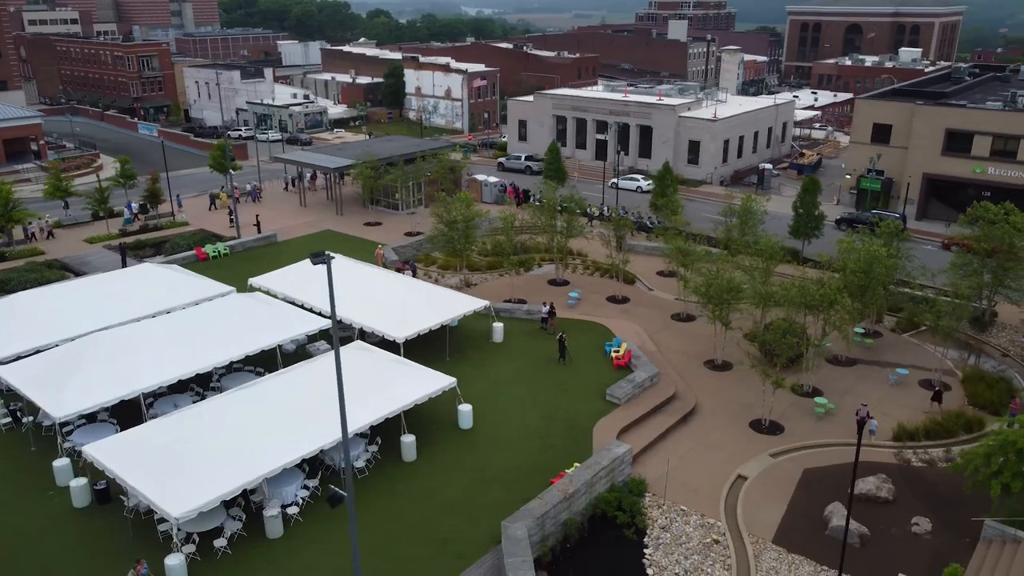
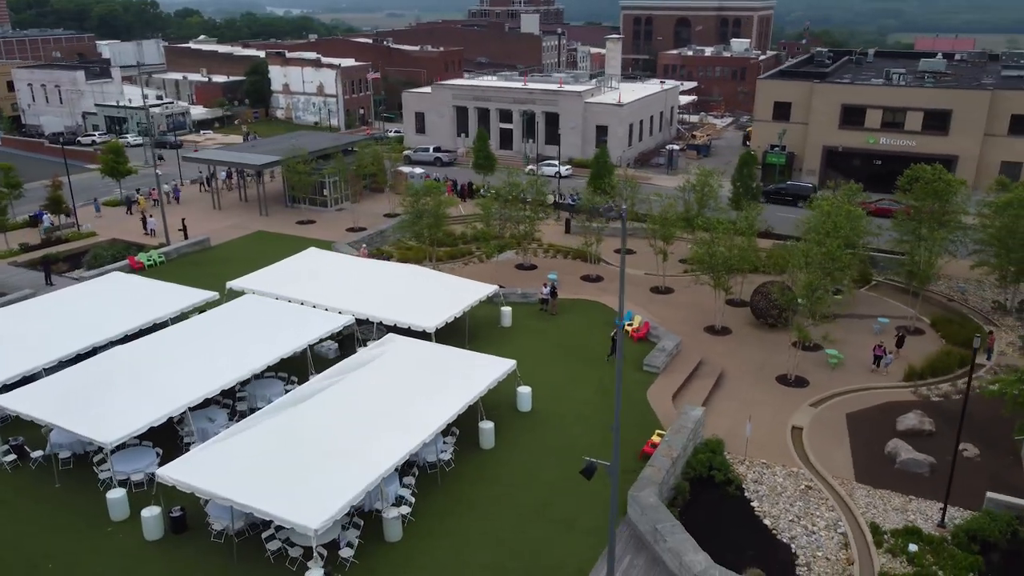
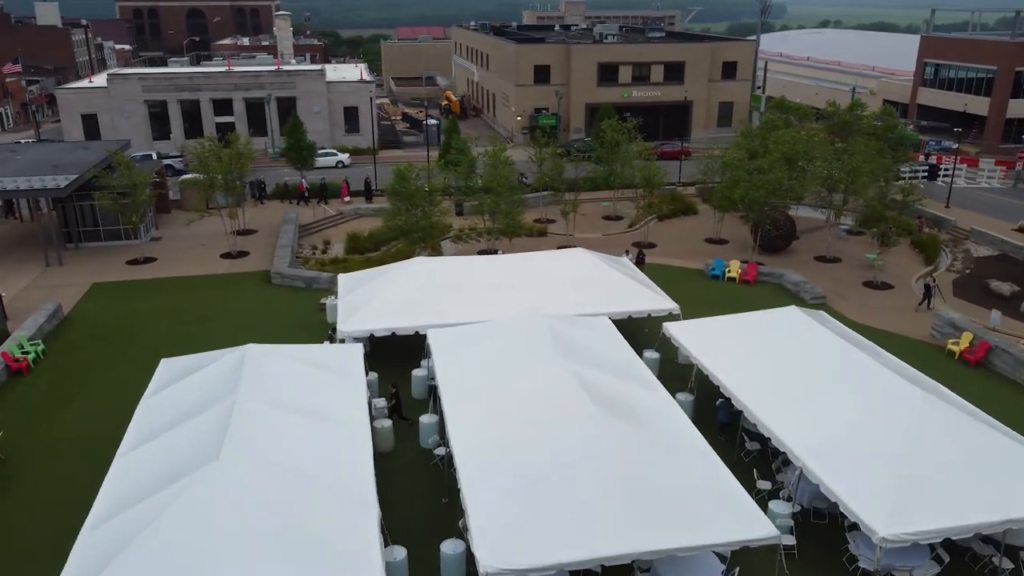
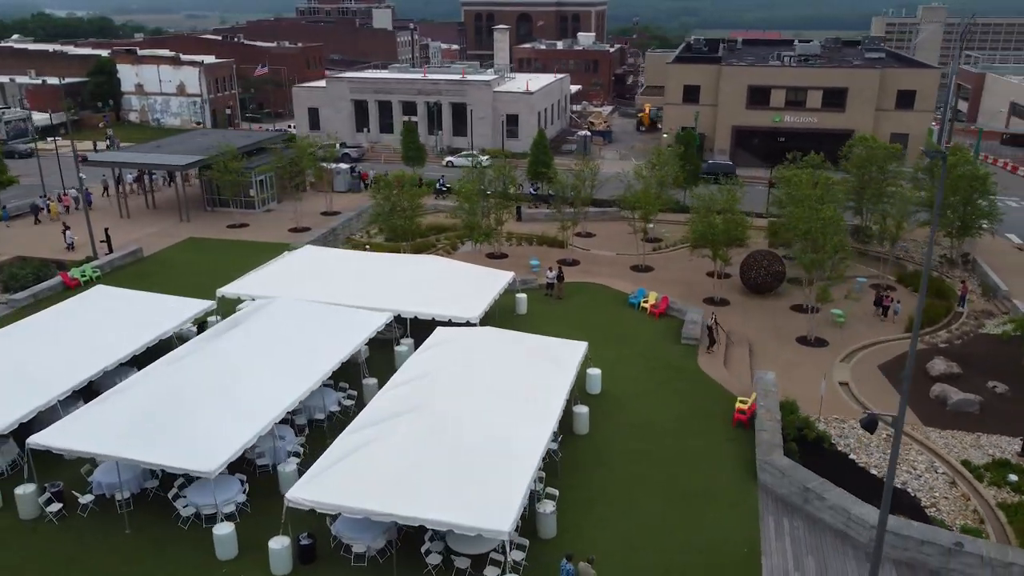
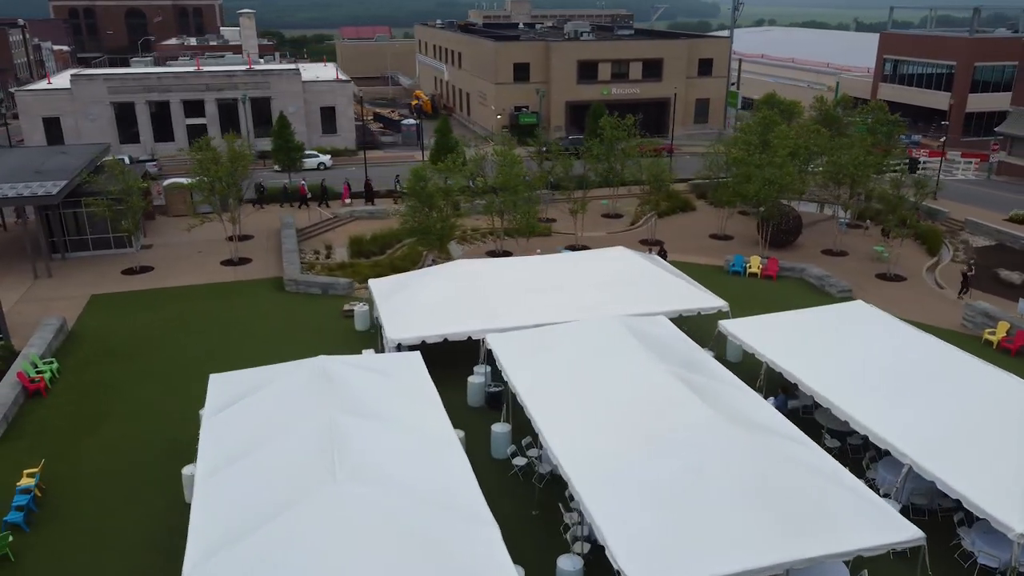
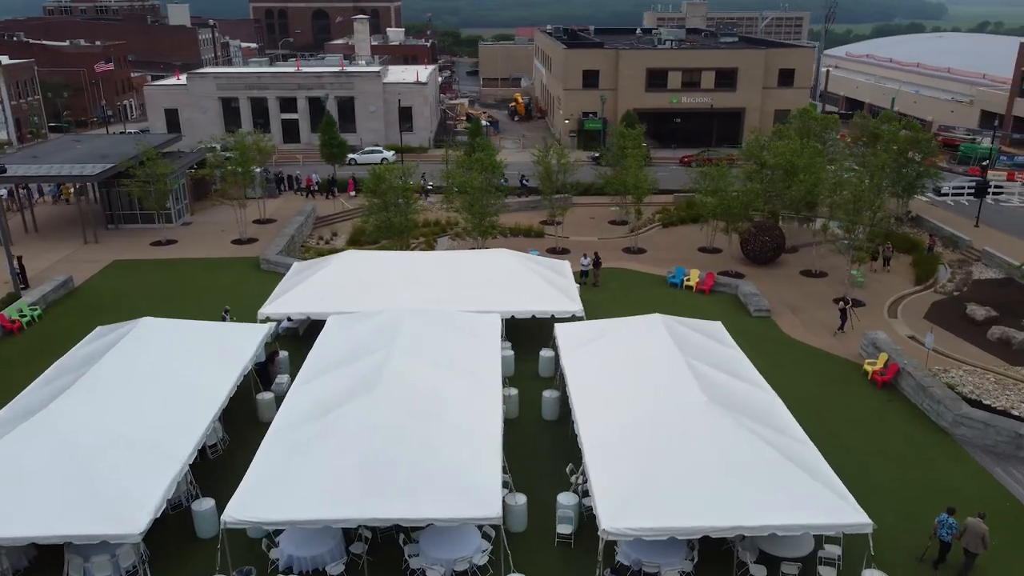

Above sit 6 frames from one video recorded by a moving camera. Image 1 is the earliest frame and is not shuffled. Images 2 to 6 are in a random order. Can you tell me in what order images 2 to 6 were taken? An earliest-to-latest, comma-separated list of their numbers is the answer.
2, 4, 6, 3, 5
